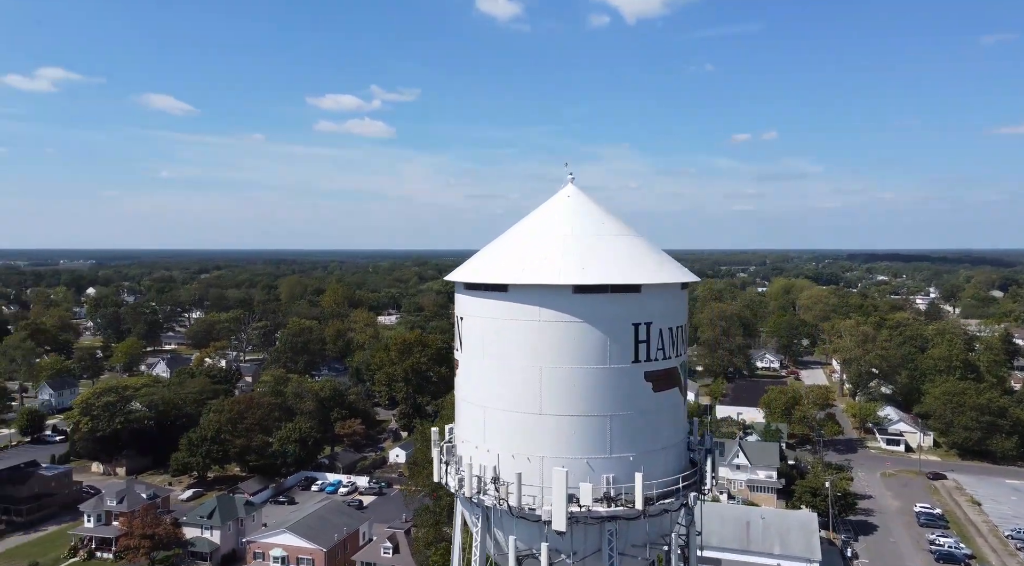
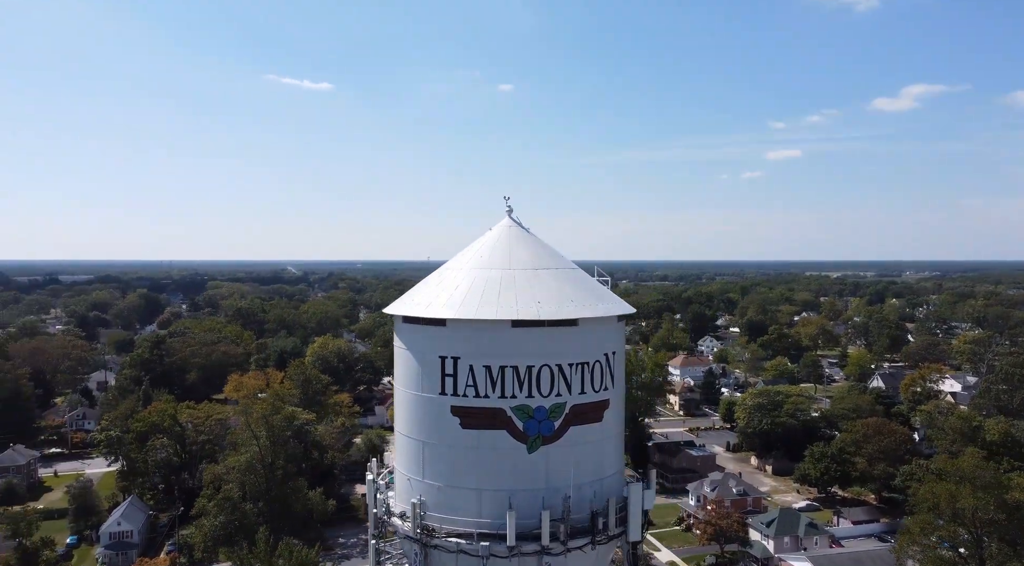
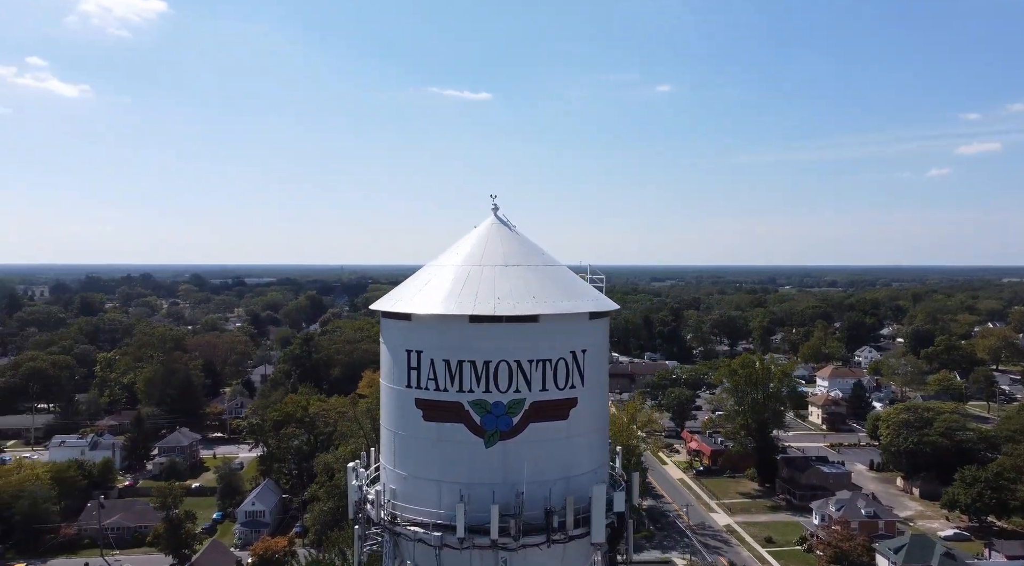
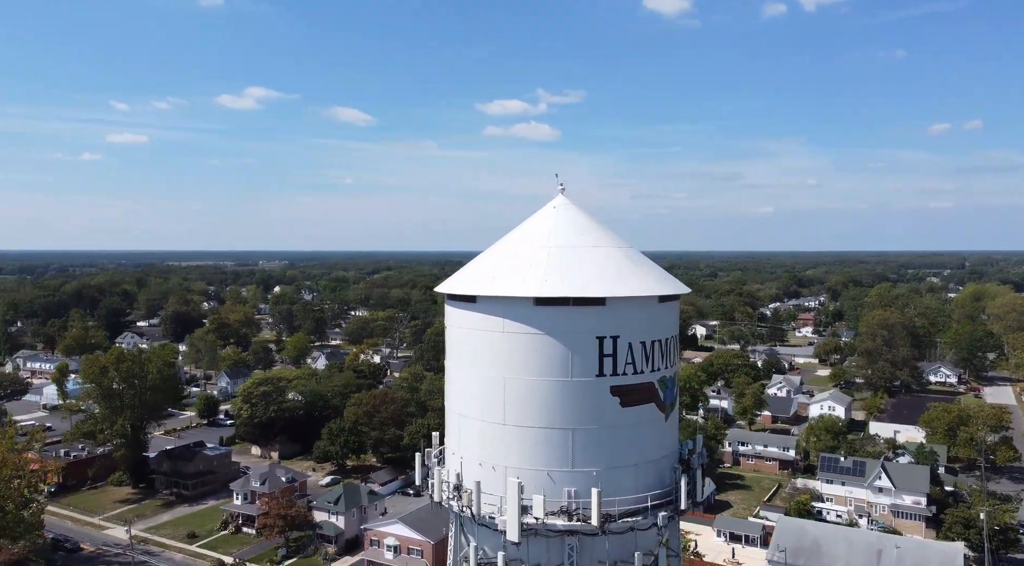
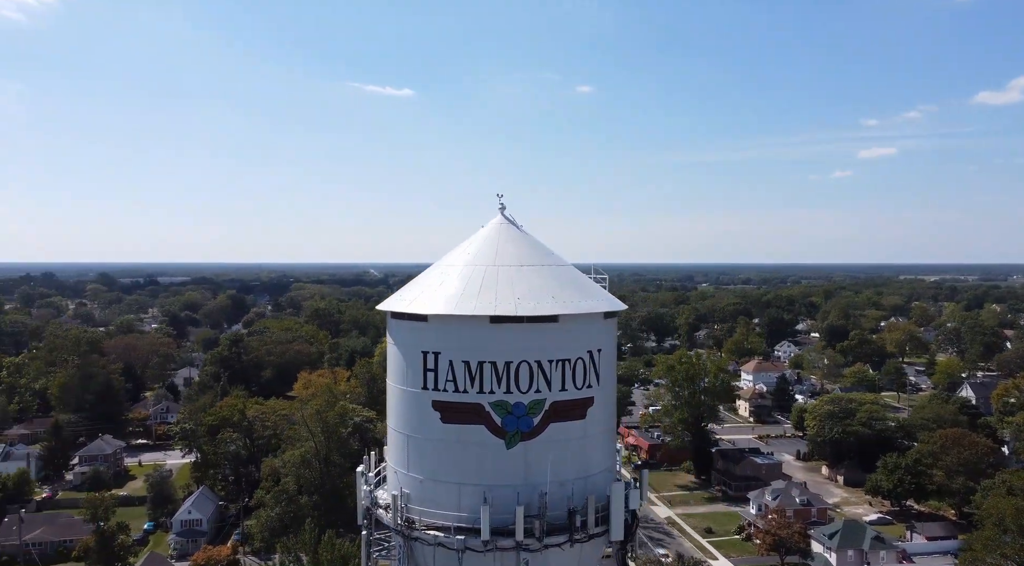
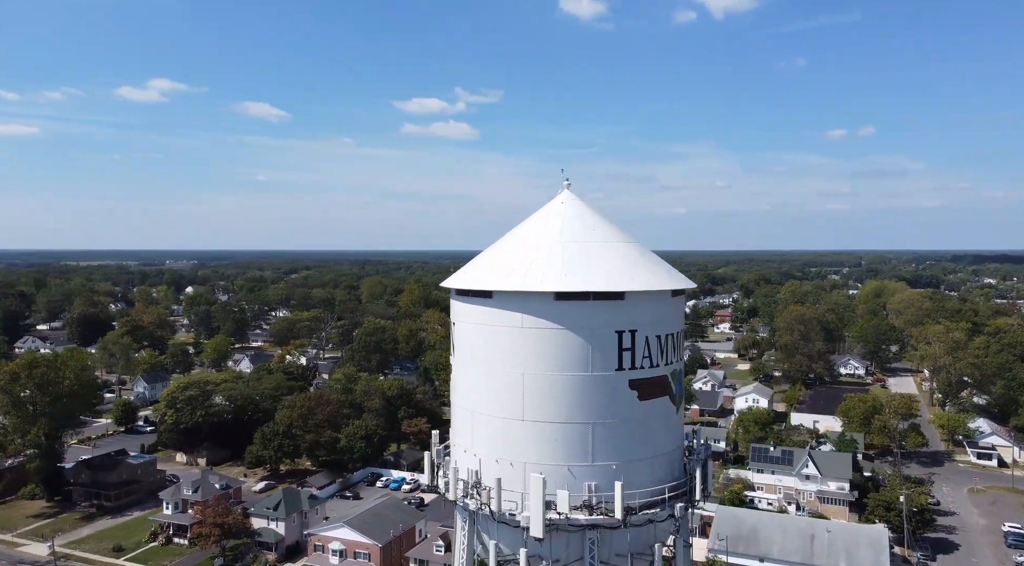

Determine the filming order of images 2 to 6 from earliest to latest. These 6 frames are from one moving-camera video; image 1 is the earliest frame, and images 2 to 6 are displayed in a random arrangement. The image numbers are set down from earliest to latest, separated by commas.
6, 4, 2, 5, 3
